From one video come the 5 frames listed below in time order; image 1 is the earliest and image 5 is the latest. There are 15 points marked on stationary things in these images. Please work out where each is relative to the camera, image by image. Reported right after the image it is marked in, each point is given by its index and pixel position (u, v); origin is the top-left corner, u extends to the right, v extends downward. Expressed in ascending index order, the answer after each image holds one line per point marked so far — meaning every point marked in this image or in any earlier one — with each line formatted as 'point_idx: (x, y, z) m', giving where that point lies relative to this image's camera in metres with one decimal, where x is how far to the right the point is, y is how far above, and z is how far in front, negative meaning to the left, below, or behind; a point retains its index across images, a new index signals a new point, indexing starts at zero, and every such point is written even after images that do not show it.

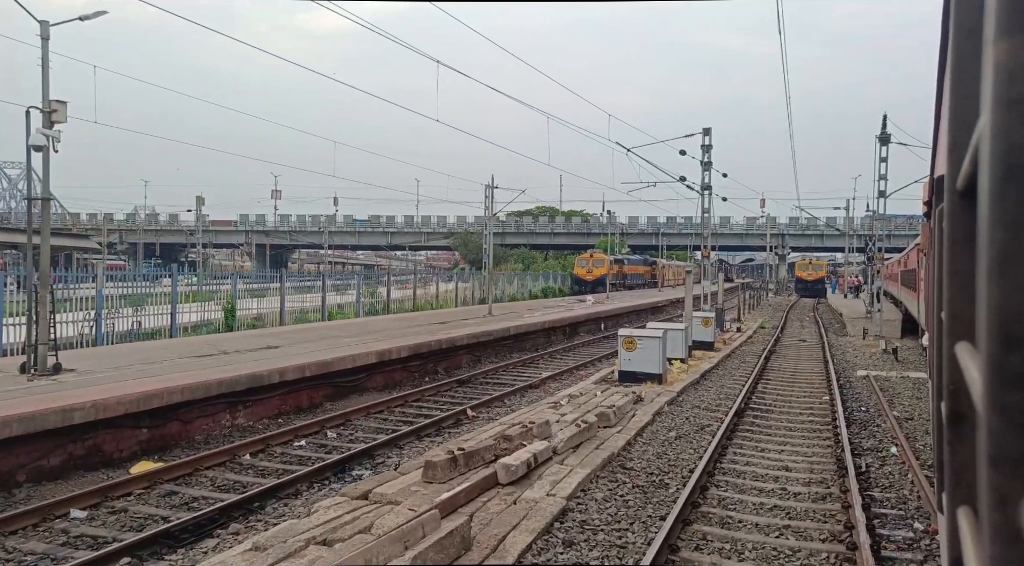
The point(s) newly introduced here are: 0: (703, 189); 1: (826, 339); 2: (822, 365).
0: (+4.6, +2.3, +16.8) m
1: (+8.6, -1.6, +19.2) m
2: (+6.1, -1.6, +13.7) m
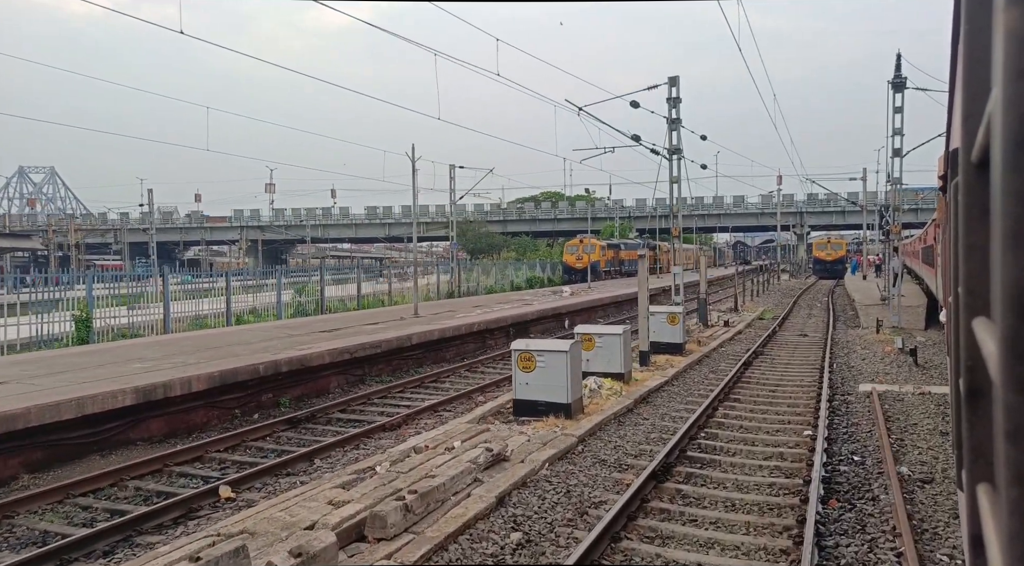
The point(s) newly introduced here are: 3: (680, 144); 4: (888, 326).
0: (+3.2, +2.6, +13.8) m
1: (+7.4, -1.1, +16.1) m
2: (+4.7, -1.4, +10.8) m
3: (+3.3, +2.8, +13.7) m
4: (+9.1, -1.1, +17.0) m
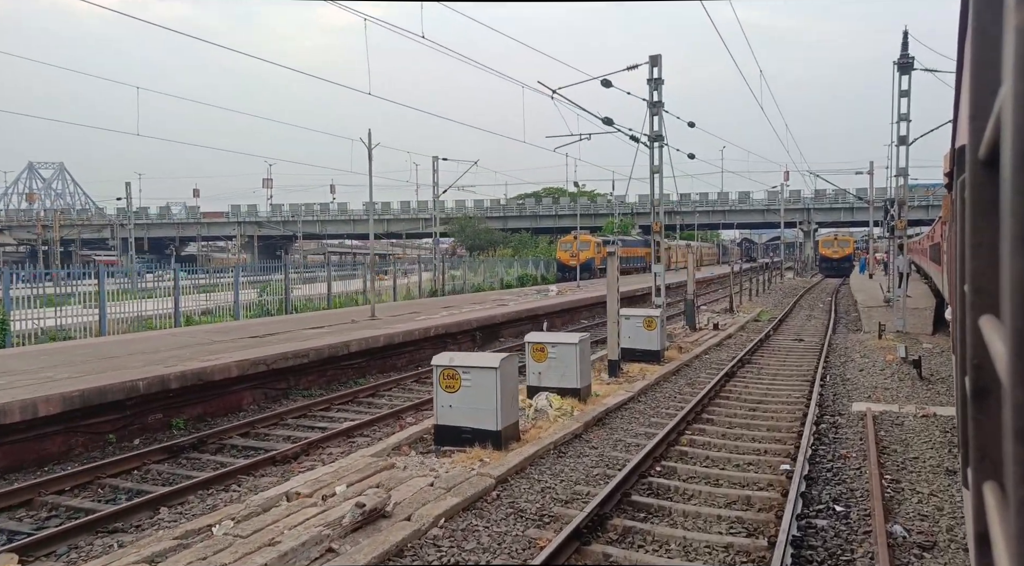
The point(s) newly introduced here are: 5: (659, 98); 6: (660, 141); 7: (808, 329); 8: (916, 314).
0: (+2.5, +2.6, +12.6) m
1: (+6.8, -1.1, +14.9) m
2: (+4.1, -1.4, +9.6) m
3: (+2.7, +2.8, +12.5) m
4: (+8.6, -1.1, +15.8) m
5: (+2.6, +3.3, +12.6) m
6: (+2.7, +2.5, +12.5) m
7: (+7.2, -1.1, +17.0) m
8: (+9.9, -0.7, +17.1) m
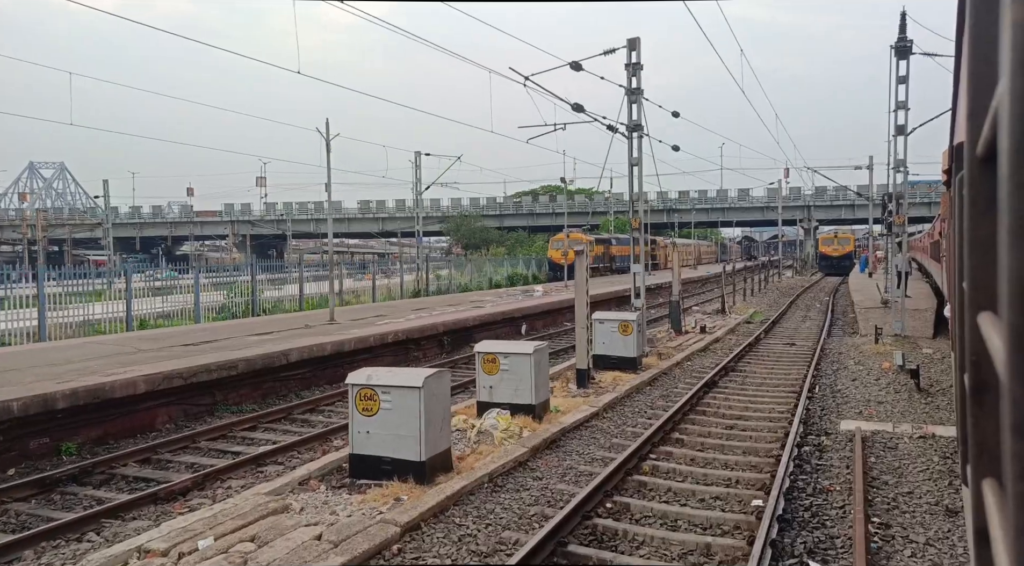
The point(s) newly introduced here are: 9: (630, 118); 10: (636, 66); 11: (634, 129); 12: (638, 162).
0: (+2.0, +2.5, +11.7) m
1: (+6.3, -1.2, +14.1) m
2: (+3.5, -1.4, +8.7) m
3: (+2.2, +2.8, +11.7) m
4: (+8.0, -1.1, +14.9) m
5: (+2.1, +3.3, +11.7) m
6: (+2.1, +2.5, +11.6) m
7: (+6.7, -1.1, +16.1) m
8: (+9.4, -0.7, +16.2) m
9: (+2.0, +2.8, +11.9) m
10: (+2.1, +3.6, +11.6) m
11: (+2.1, +2.6, +11.7) m
12: (+2.1, +2.1, +11.9) m
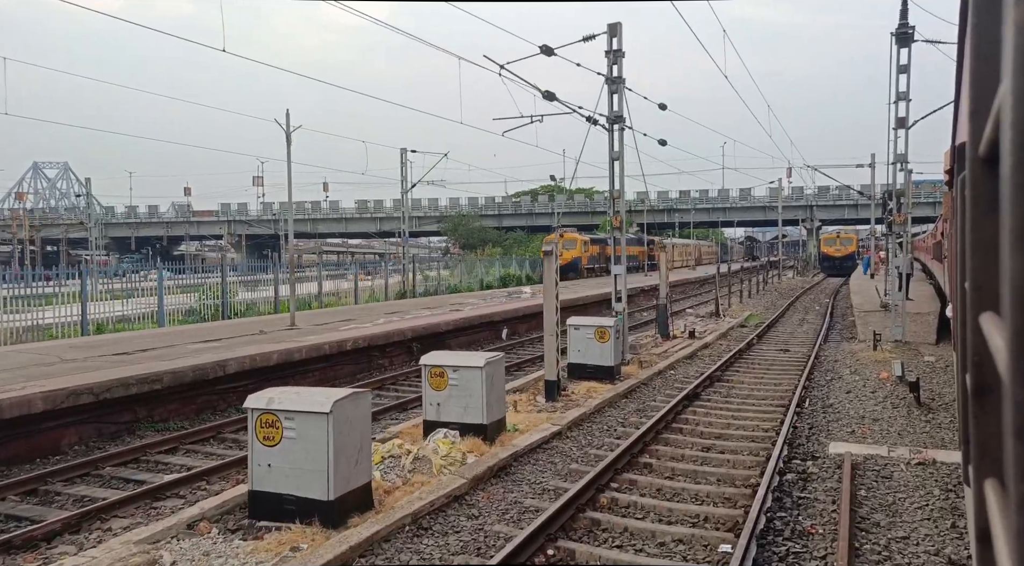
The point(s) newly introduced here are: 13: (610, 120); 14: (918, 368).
0: (+1.6, +2.5, +11.0) m
1: (+5.8, -1.2, +13.3) m
2: (+3.1, -1.5, +7.9) m
3: (+1.7, +2.7, +10.9) m
4: (+7.6, -1.1, +14.1) m
5: (+1.7, +3.3, +11.0) m
6: (+1.7, +2.5, +10.9) m
7: (+6.3, -1.2, +15.4) m
8: (+9.0, -0.8, +15.4) m
9: (+1.6, +2.8, +11.1) m
10: (+1.6, +3.5, +10.8) m
11: (+1.6, +2.5, +11.0) m
12: (+1.7, +2.0, +11.1) m
13: (+1.6, +2.5, +11.0) m
14: (+6.3, -1.3, +10.7) m
